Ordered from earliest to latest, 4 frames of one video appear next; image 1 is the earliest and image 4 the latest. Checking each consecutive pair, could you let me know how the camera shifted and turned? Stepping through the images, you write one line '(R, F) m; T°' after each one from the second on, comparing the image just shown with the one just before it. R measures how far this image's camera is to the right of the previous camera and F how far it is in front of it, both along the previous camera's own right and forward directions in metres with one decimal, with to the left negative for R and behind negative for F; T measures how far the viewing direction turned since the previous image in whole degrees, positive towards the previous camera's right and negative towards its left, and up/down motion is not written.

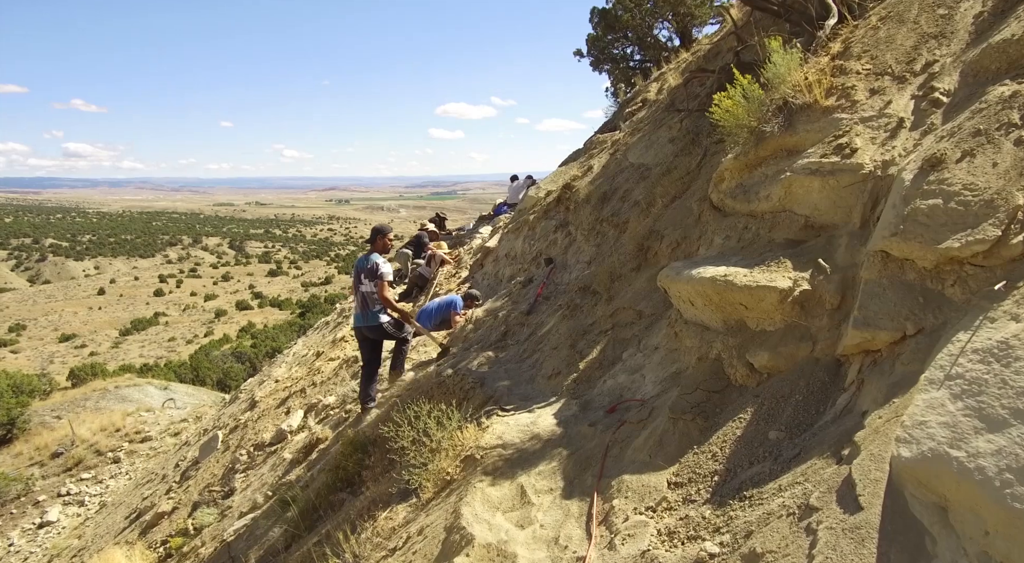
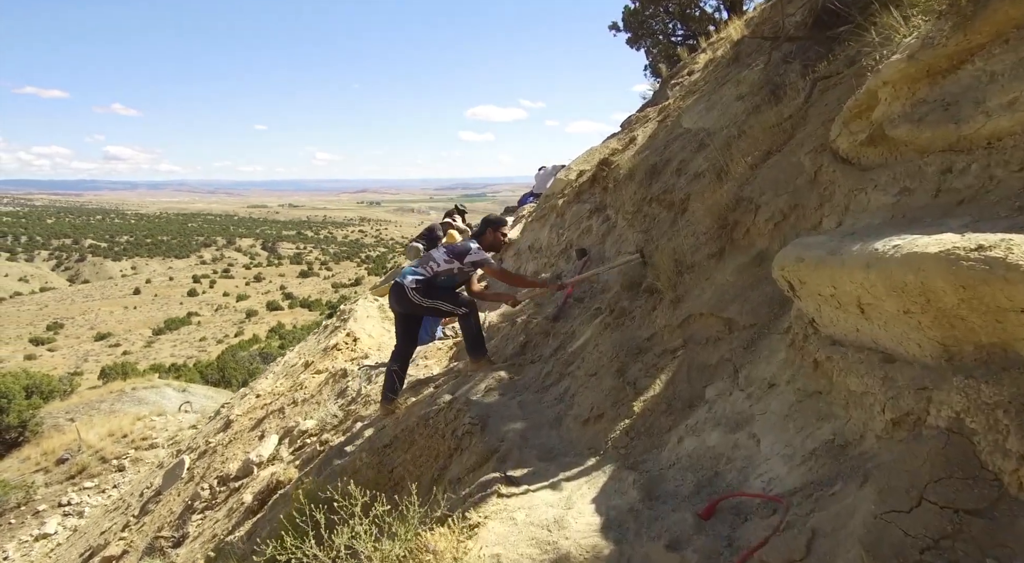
(+0.1, +2.1) m; -2°
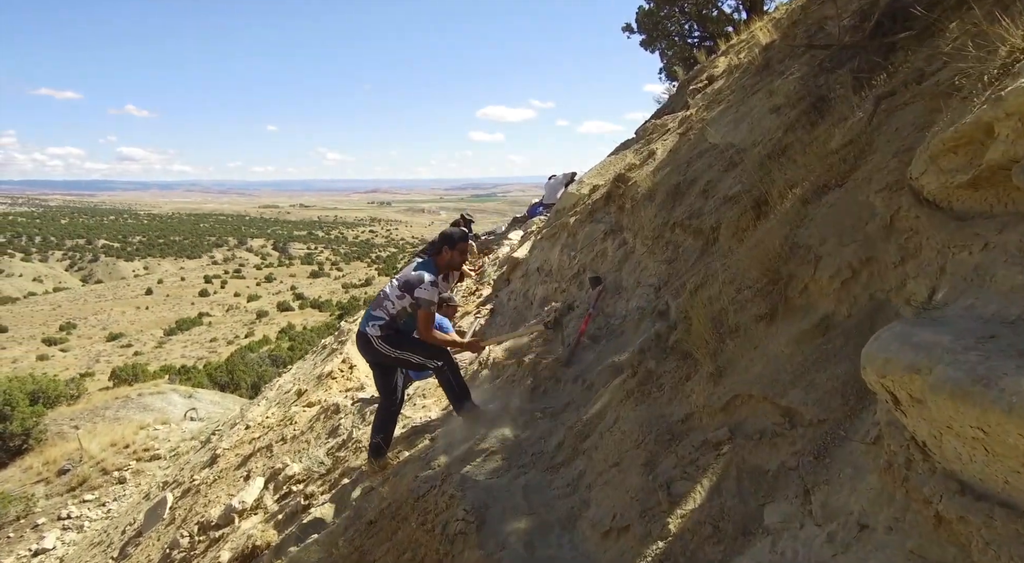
(0.0, +0.8) m; -1°
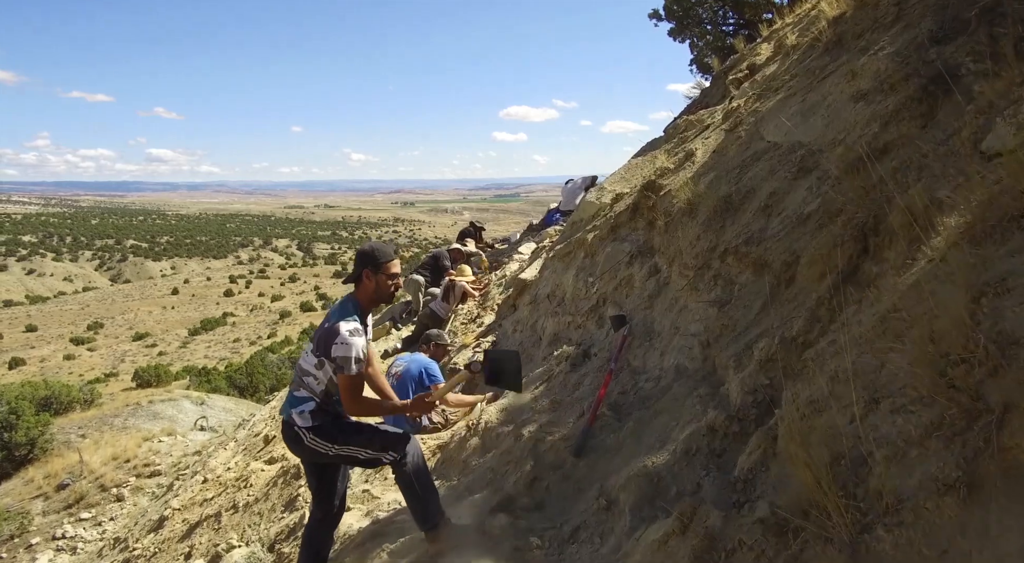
(+0.2, +1.6) m; -2°
